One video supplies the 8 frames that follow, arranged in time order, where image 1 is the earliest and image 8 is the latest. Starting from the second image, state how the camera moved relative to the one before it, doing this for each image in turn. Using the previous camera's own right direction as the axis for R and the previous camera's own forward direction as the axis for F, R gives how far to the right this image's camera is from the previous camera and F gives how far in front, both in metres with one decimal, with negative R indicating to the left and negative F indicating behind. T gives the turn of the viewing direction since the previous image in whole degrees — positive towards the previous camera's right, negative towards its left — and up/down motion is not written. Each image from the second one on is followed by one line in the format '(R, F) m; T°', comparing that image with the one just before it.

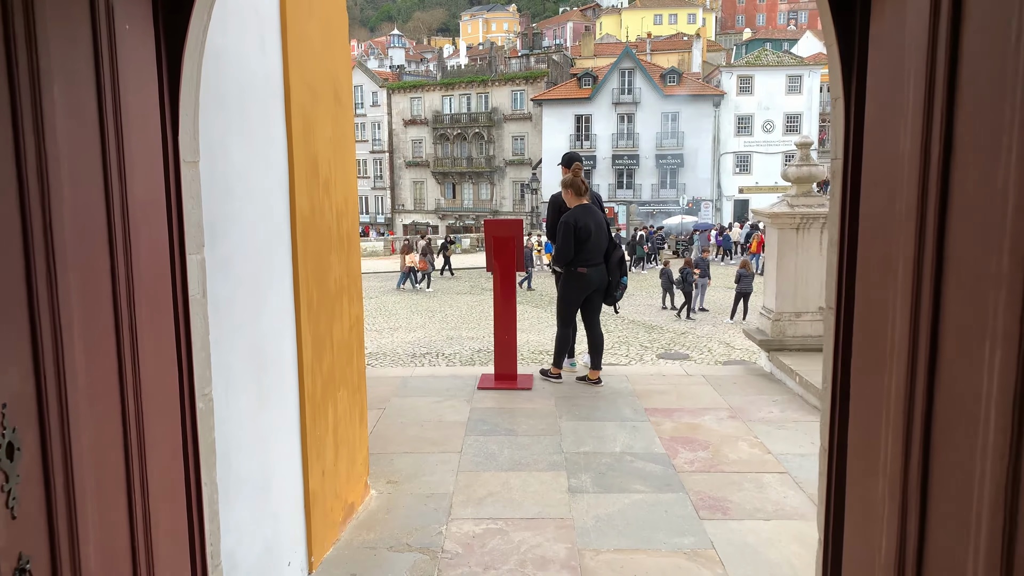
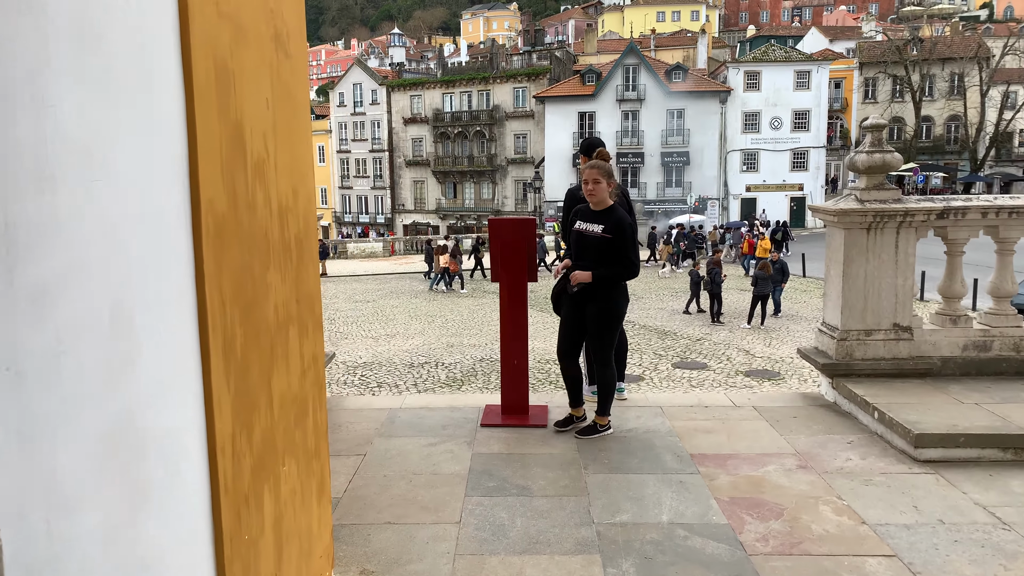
(0.0, +0.9) m; 0°
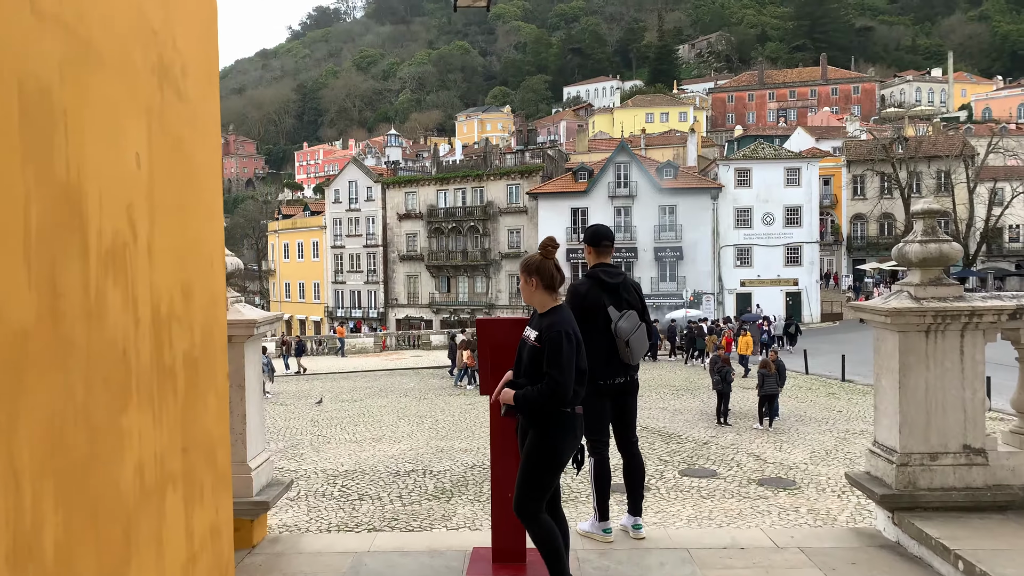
(0.0, +0.6) m; +1°
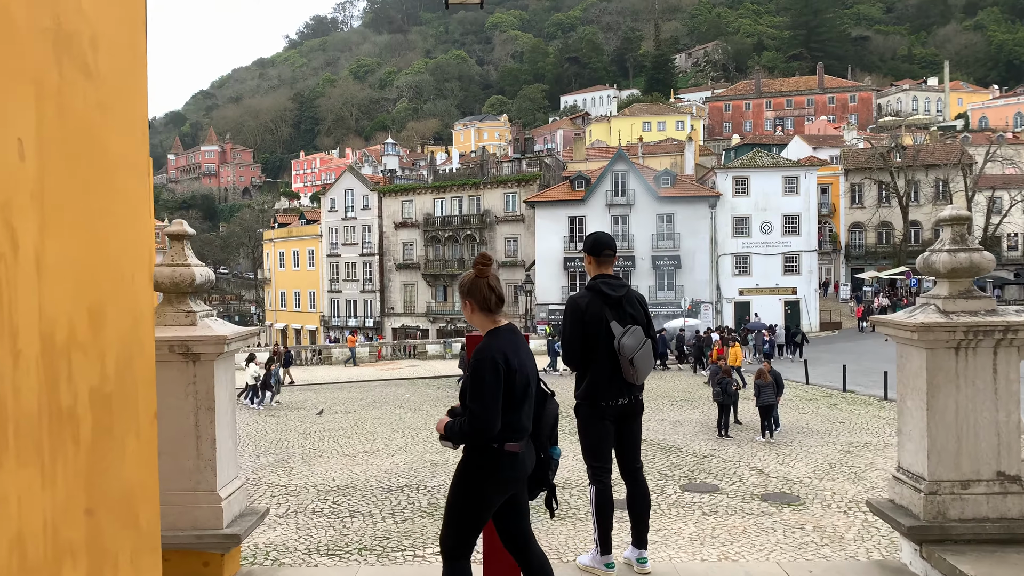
(0.0, +0.3) m; 0°
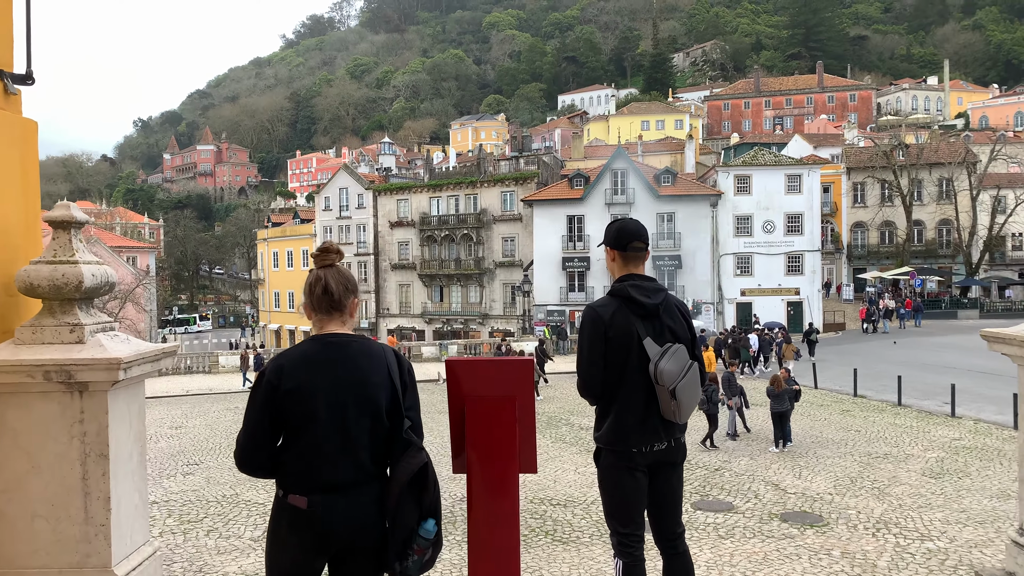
(0.0, +0.8) m; 0°
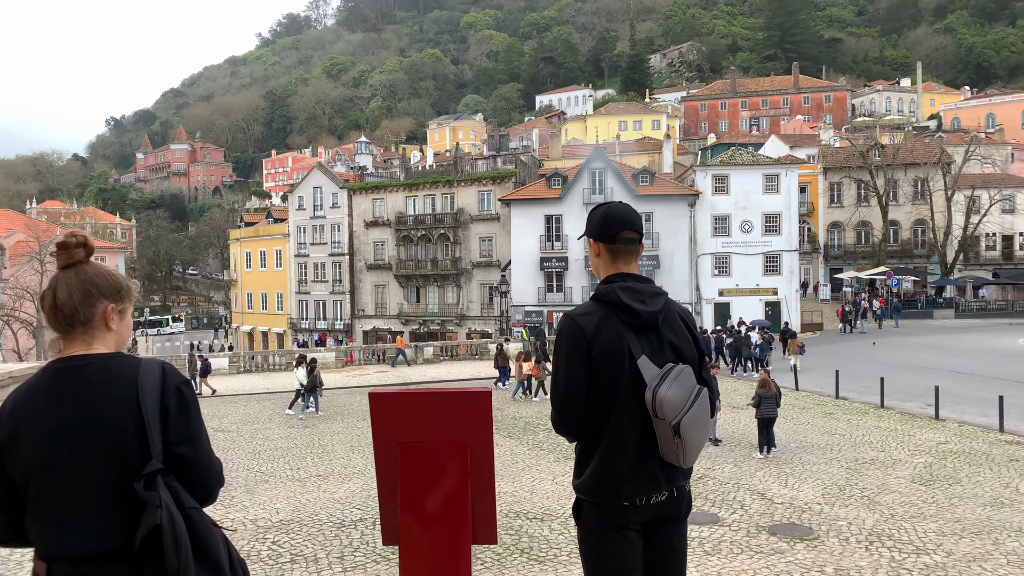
(+0.1, +0.6) m; +2°
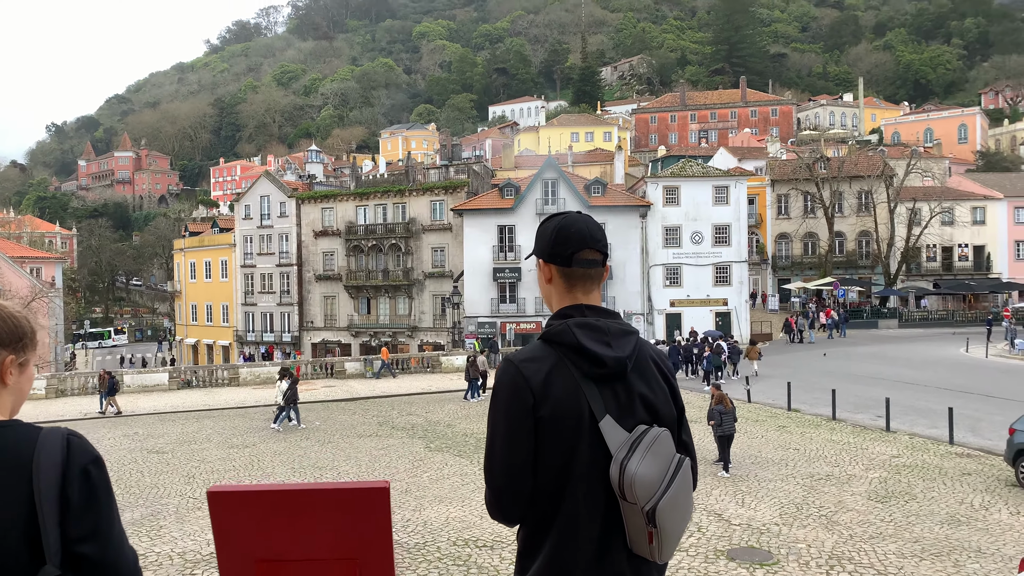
(+0.1, +0.5) m; +4°
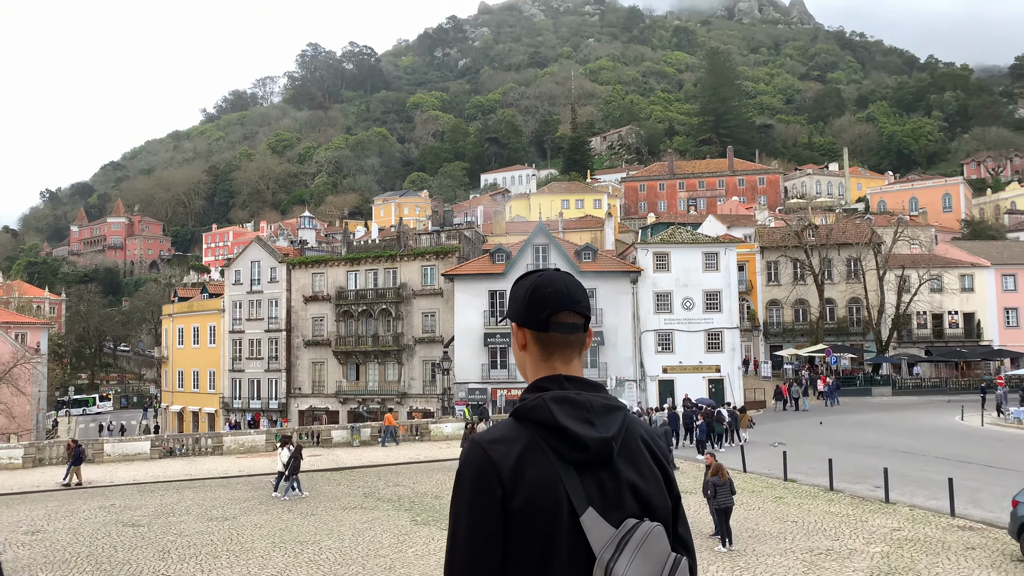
(0.0, +0.1) m; +1°
